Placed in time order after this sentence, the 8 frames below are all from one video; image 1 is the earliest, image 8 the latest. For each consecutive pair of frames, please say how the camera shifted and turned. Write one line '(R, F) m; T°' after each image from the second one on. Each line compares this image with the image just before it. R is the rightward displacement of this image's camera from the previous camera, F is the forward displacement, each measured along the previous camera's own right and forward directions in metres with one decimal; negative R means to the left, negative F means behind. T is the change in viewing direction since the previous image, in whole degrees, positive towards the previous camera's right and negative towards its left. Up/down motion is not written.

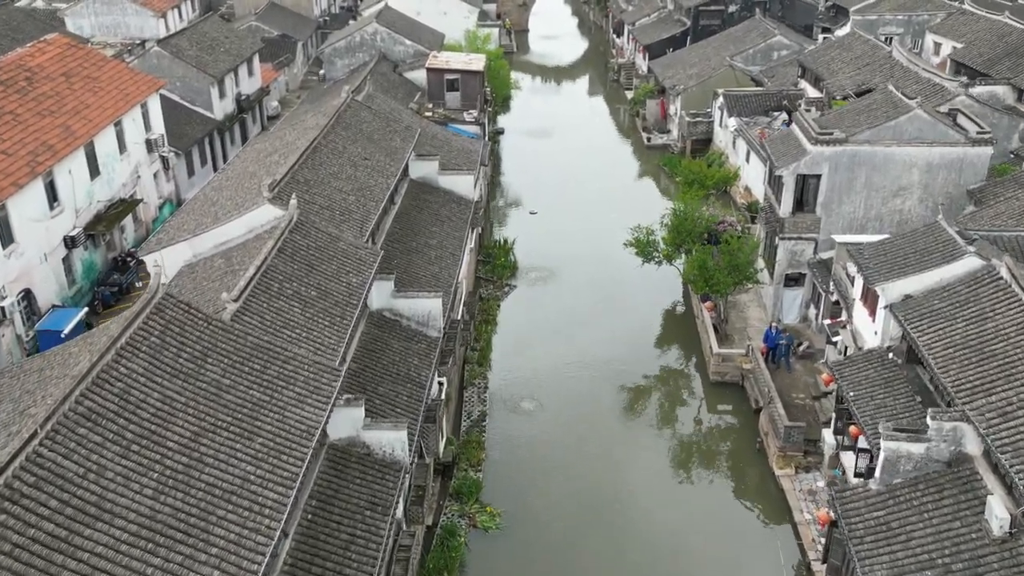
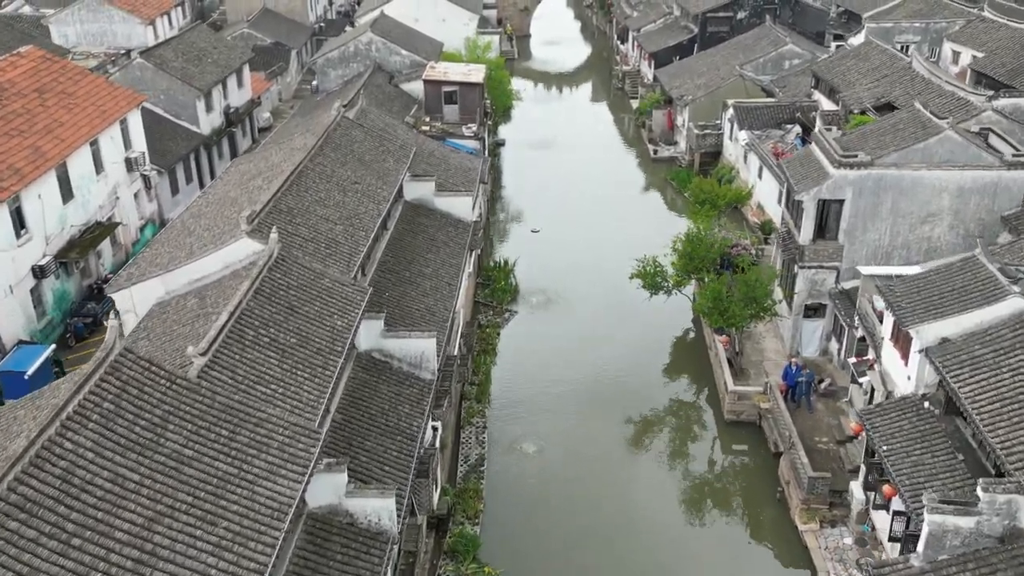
(0.0, +1.5) m; 0°
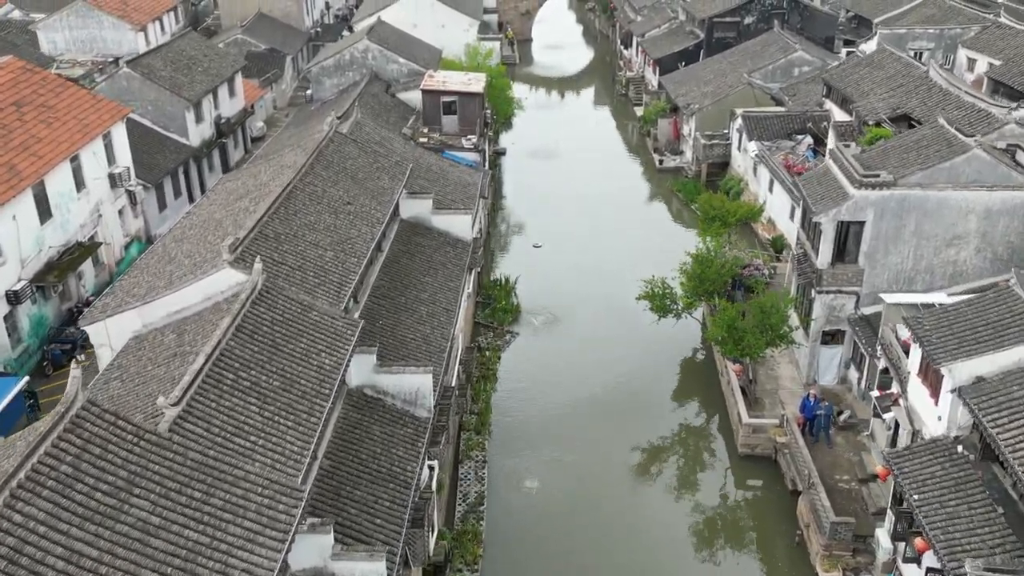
(0.0, +1.1) m; 0°
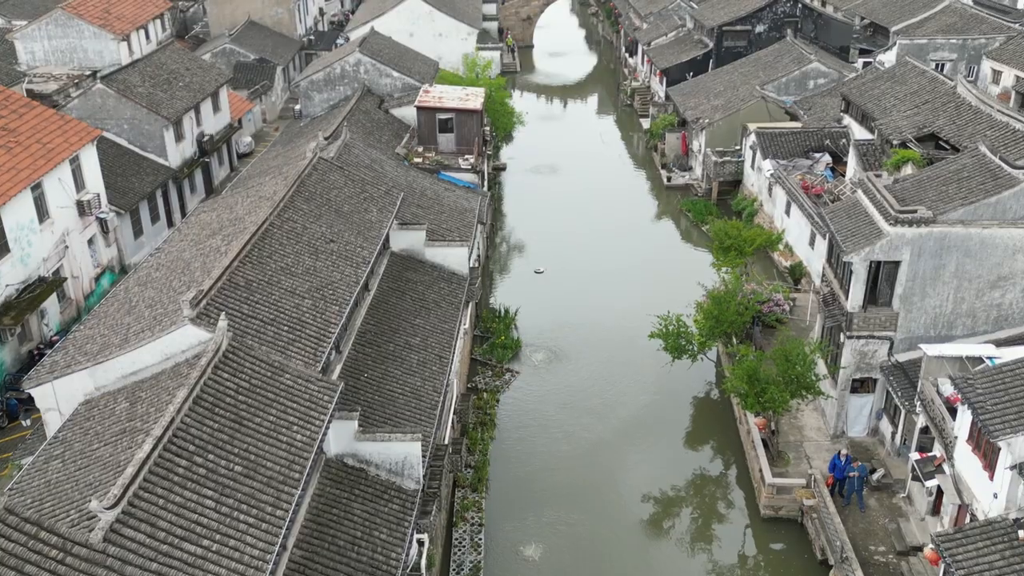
(0.0, +1.8) m; 0°
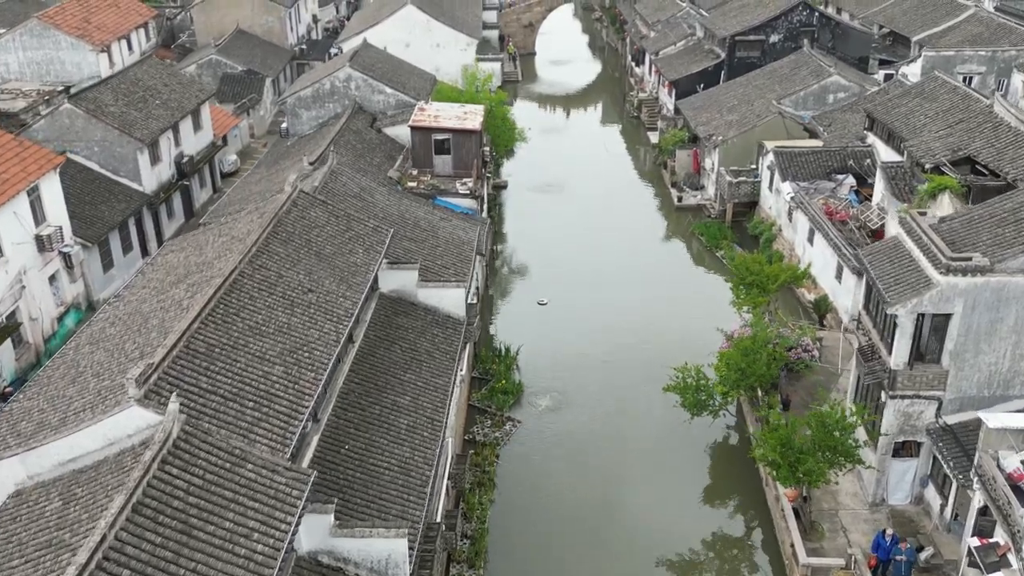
(0.0, +2.0) m; 0°
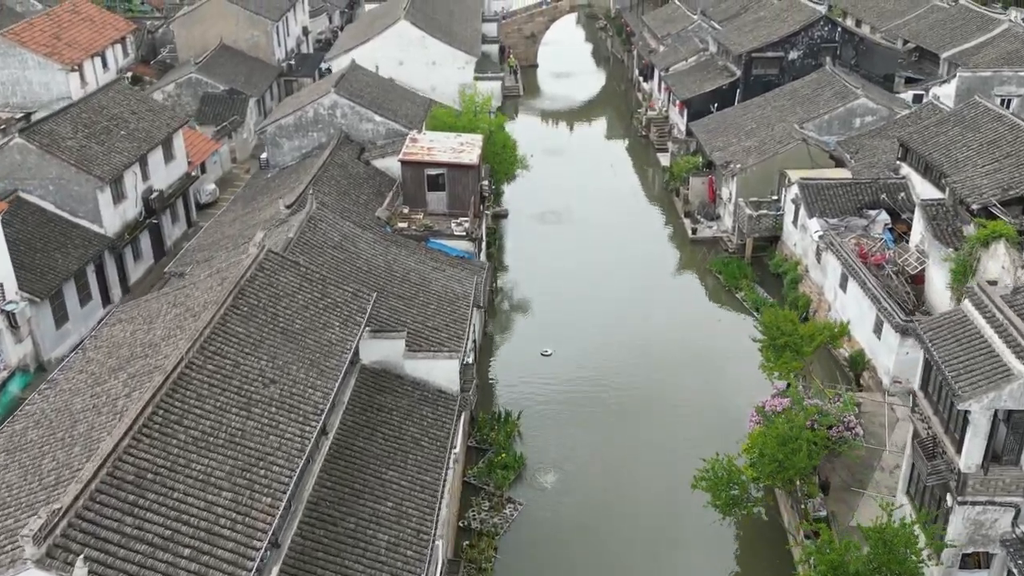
(0.0, +2.5) m; 0°
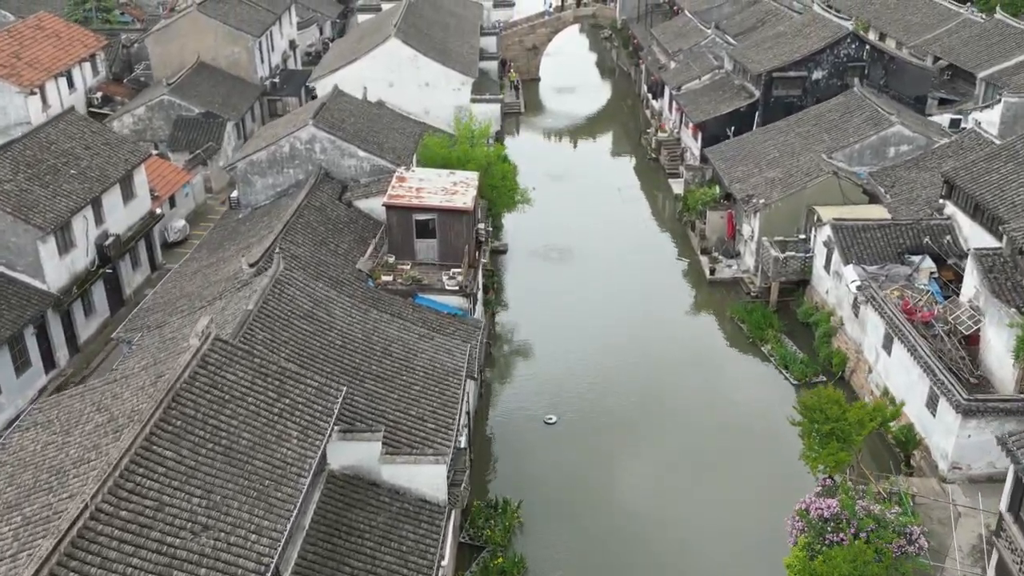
(0.0, +2.8) m; 0°
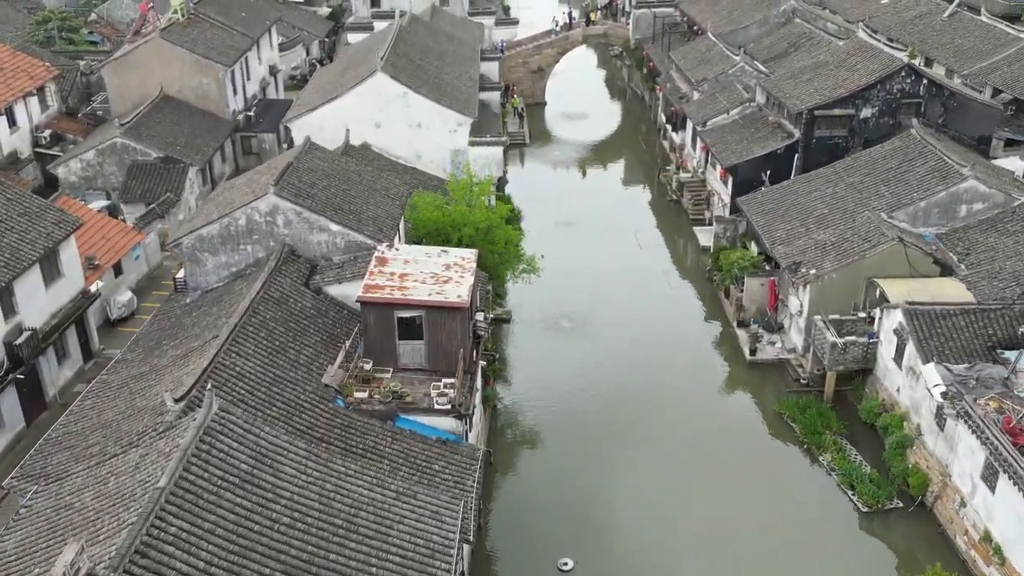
(-0.1, +4.2) m; 0°
